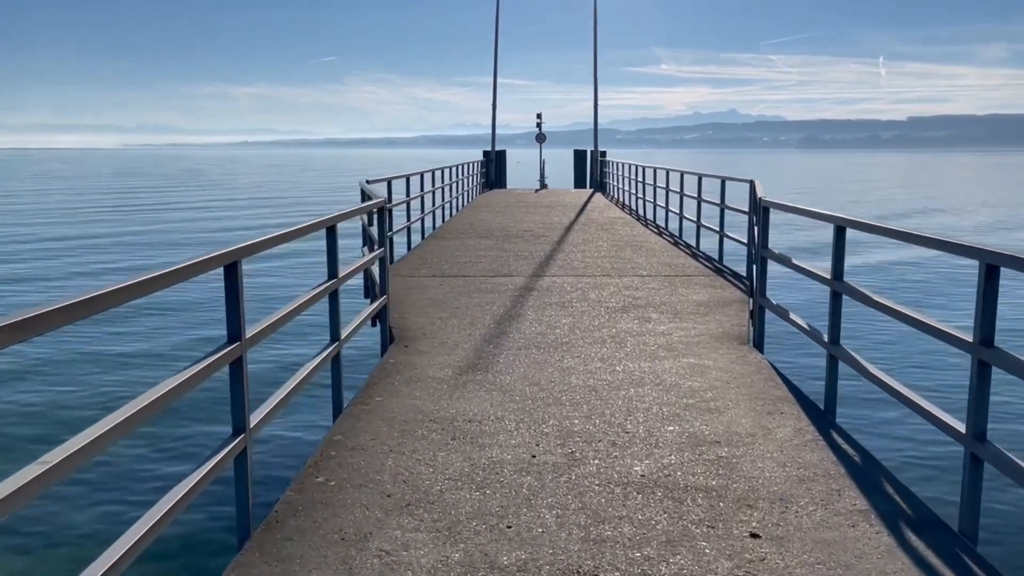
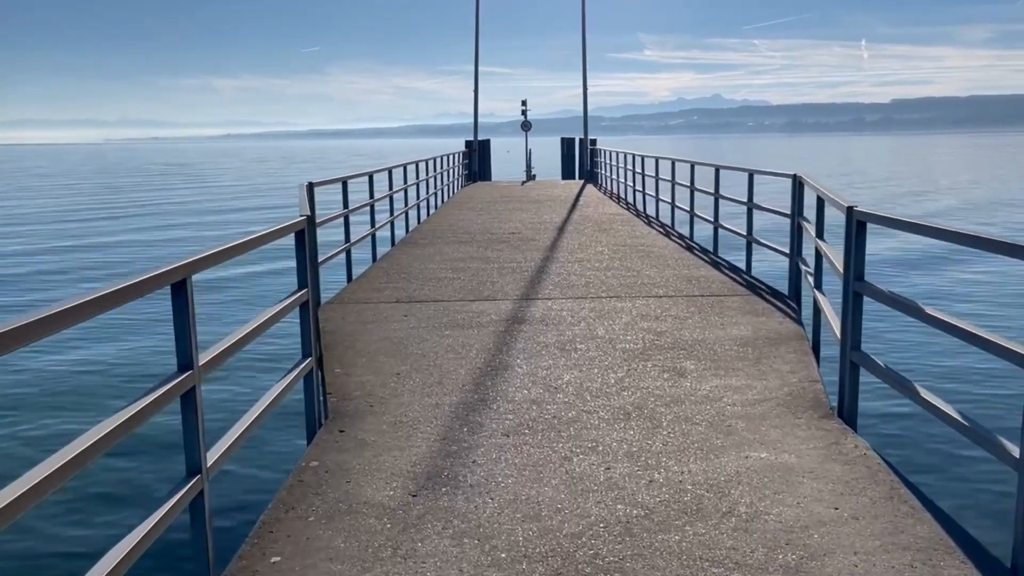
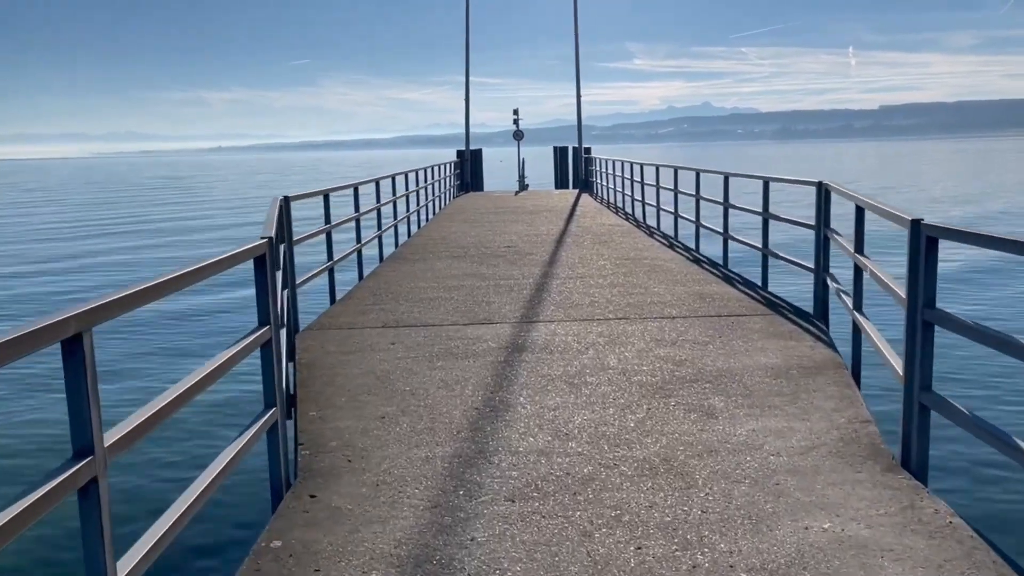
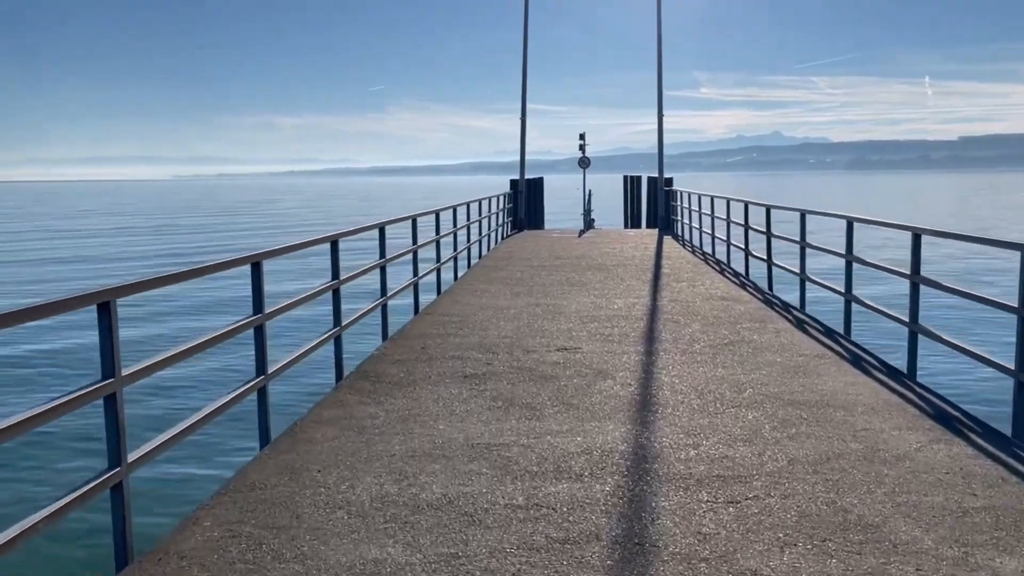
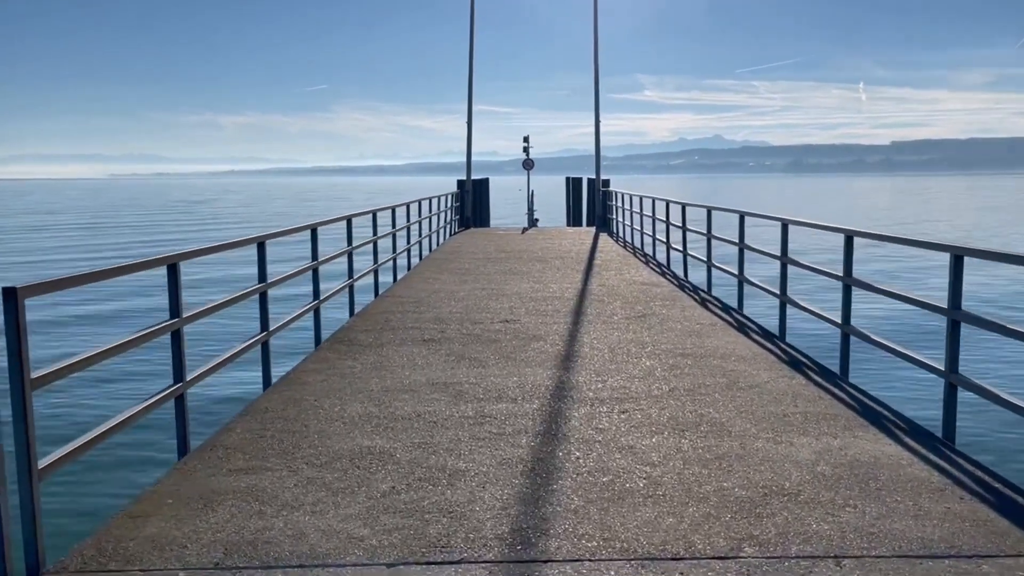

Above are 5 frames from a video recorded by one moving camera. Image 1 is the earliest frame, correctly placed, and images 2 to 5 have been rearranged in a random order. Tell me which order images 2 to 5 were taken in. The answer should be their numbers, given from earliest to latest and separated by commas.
2, 3, 5, 4
